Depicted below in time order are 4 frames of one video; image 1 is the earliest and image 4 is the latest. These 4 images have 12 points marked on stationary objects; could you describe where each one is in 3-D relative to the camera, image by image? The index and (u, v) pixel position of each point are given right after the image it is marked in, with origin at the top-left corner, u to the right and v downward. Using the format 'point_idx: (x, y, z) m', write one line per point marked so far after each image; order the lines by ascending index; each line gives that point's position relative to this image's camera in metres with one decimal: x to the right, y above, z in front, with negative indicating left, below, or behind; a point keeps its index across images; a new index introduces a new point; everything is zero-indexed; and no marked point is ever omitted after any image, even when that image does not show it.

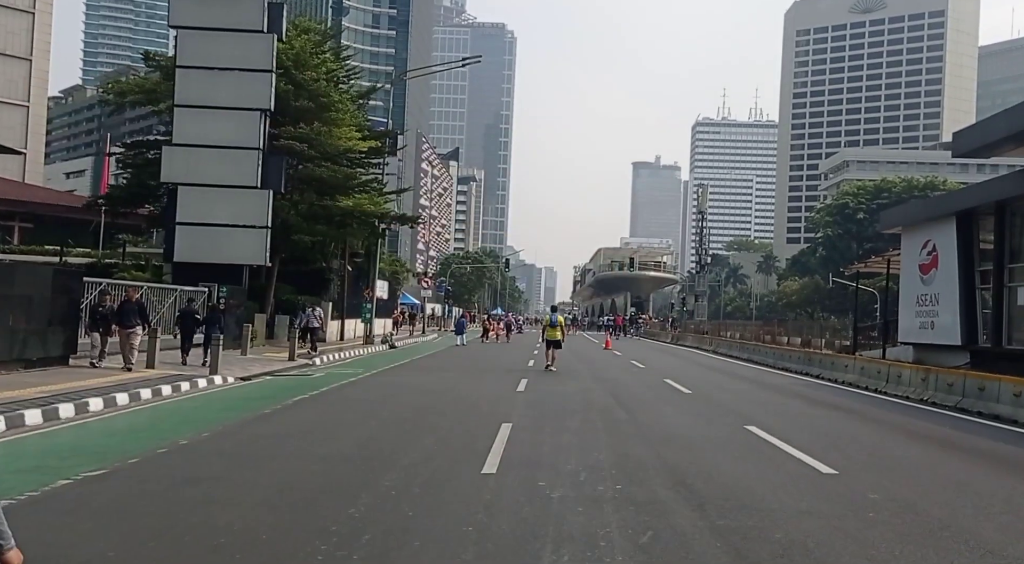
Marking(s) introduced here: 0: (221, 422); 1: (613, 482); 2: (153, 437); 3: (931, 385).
0: (-5.3, -2.5, +15.7) m
1: (+1.1, -2.3, +9.7) m
2: (-6.0, -2.5, +14.2) m
3: (+9.4, -2.3, +19.2) m
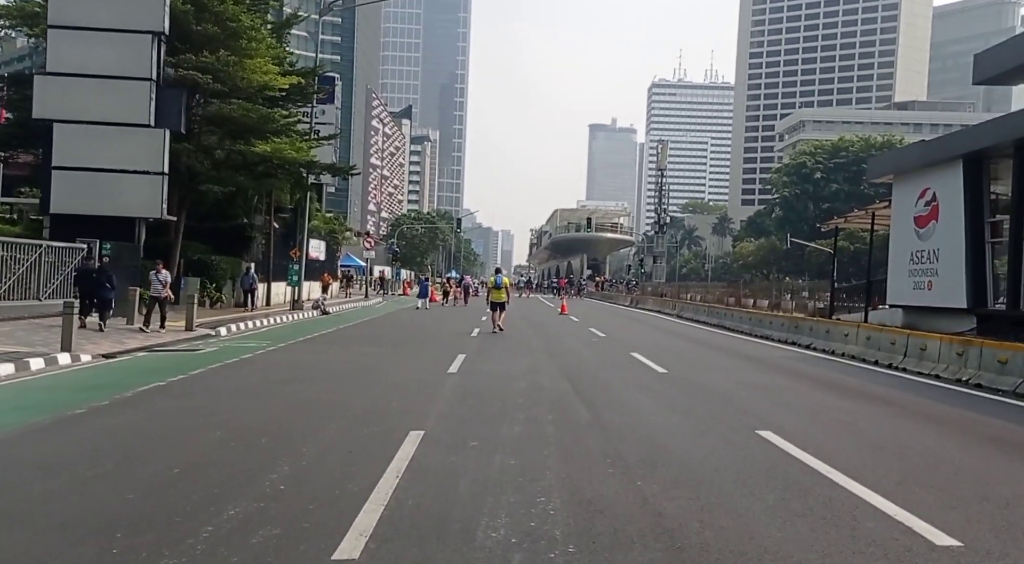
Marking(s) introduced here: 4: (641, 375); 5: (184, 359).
0: (-6.4, -1.8, +10.8) m
1: (+0.4, -1.8, +5.2) m
2: (-7.0, -1.9, +9.3) m
3: (+8.1, -1.4, +15.1) m
4: (+2.4, -1.7, +16.0) m
5: (-7.4, -1.7, +19.4) m
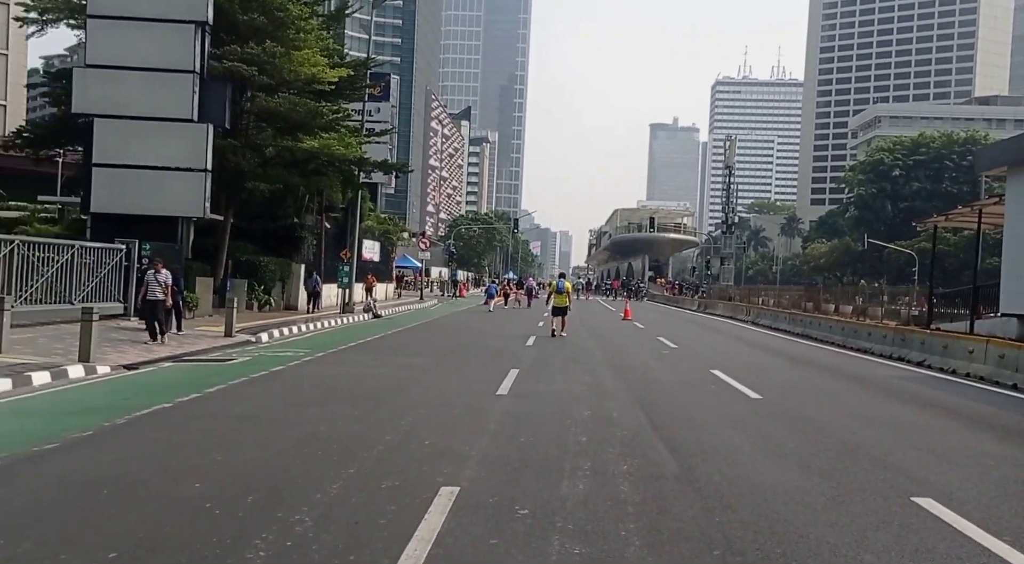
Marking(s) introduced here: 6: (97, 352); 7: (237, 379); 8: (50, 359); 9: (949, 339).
0: (-5.7, -1.9, +8.8) m
1: (+0.6, -1.9, +2.7) m
2: (-6.5, -2.0, +7.3) m
3: (+9.0, -1.5, +12.0) m
4: (+3.4, -1.8, +13.3) m
5: (-6.2, -1.8, +17.5) m
6: (-9.4, -1.6, +19.5) m
7: (-5.2, -1.8, +16.2) m
8: (-9.6, -1.6, +17.9) m
9: (+9.6, -1.3, +19.1) m
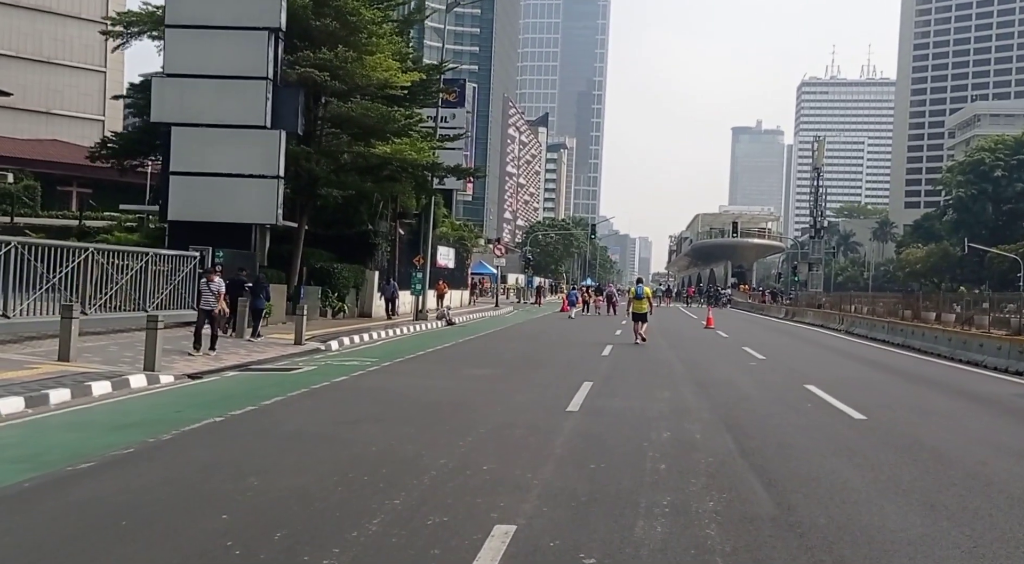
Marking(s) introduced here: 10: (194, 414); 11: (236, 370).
0: (-5.1, -2.0, +8.2) m
1: (+0.6, -1.9, +1.6) m
2: (-6.0, -2.0, +6.8) m
3: (+9.8, -1.6, +10.1) m
4: (+4.4, -1.9, +11.9) m
5: (-4.8, -2.0, +16.9) m
6: (-7.7, -1.8, +19.2) m
7: (-3.9, -2.0, +15.6) m
8: (-8.1, -1.7, +17.7) m
9: (+11.1, -1.4, +17.1) m
10: (-4.7, -2.0, +12.7) m
11: (-6.3, -2.0, +19.6) m
